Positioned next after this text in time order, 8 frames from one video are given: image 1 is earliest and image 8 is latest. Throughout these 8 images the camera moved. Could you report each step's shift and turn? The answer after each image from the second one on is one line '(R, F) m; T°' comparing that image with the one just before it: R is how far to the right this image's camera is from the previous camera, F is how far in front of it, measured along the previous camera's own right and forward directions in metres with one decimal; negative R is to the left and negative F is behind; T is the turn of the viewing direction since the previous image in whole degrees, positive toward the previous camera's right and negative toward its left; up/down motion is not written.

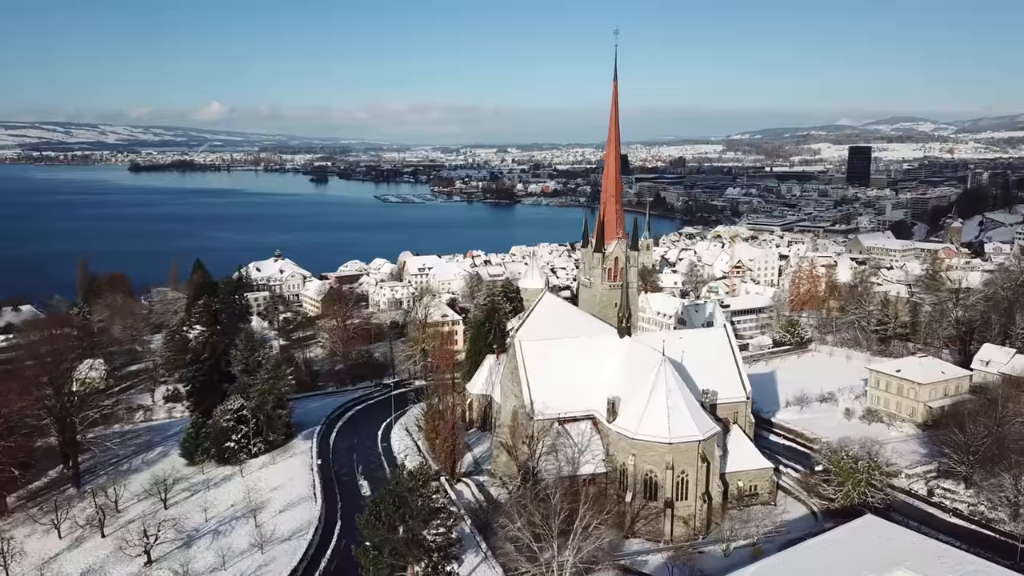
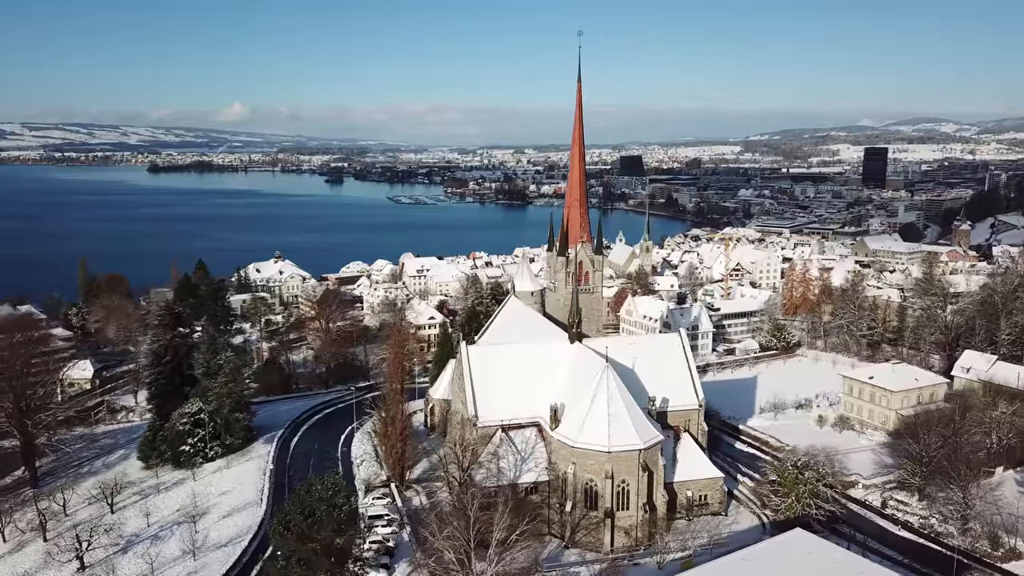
(+1.8, +0.3) m; -1°
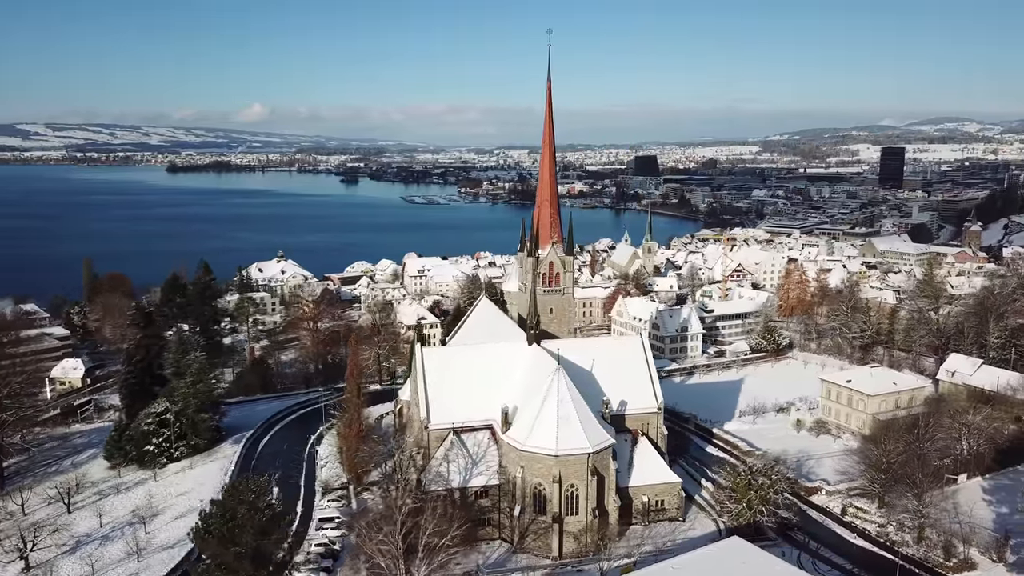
(+1.6, +0.3) m; -1°
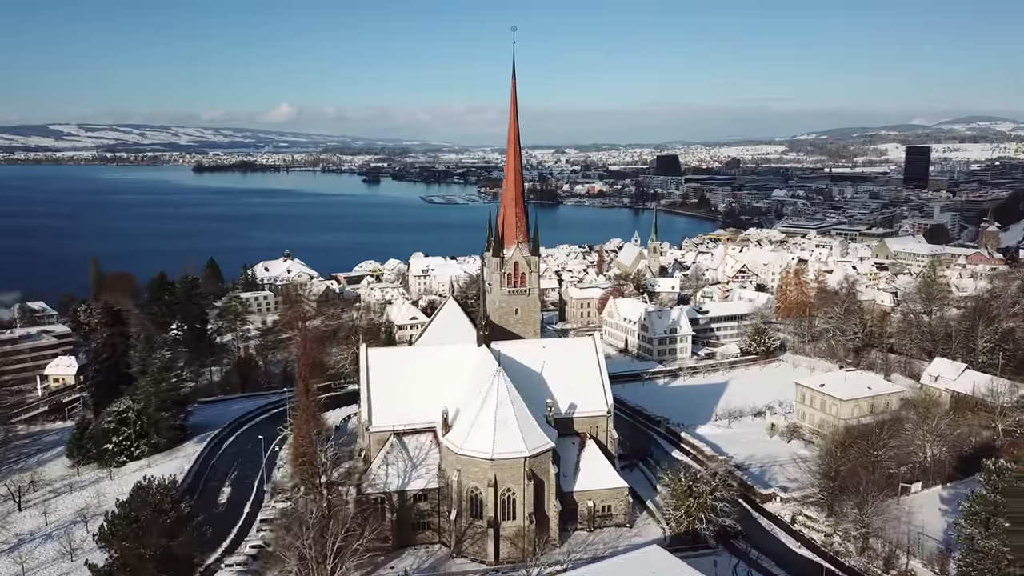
(+2.0, +0.3) m; -2°
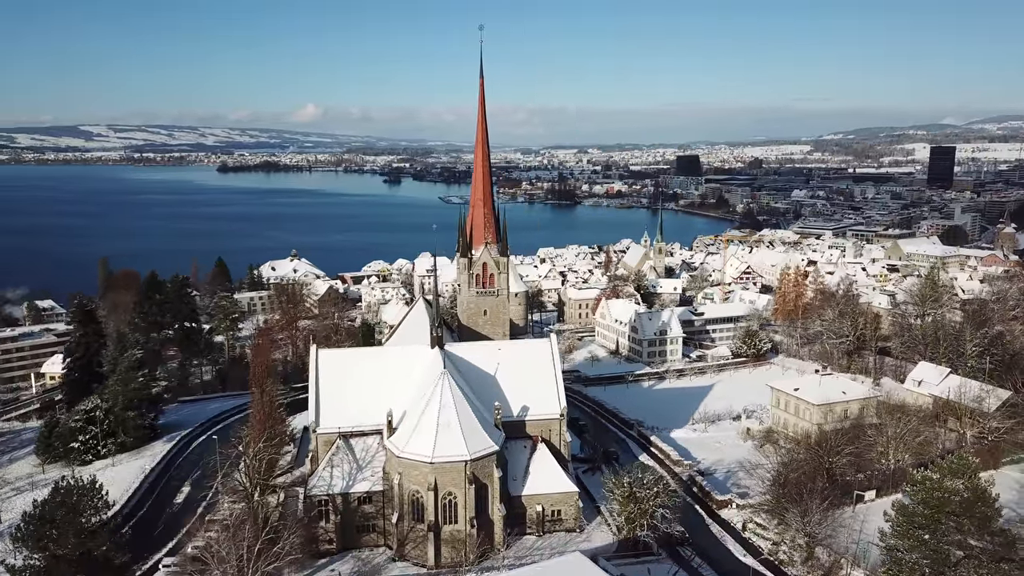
(+1.8, +0.2) m; -2°
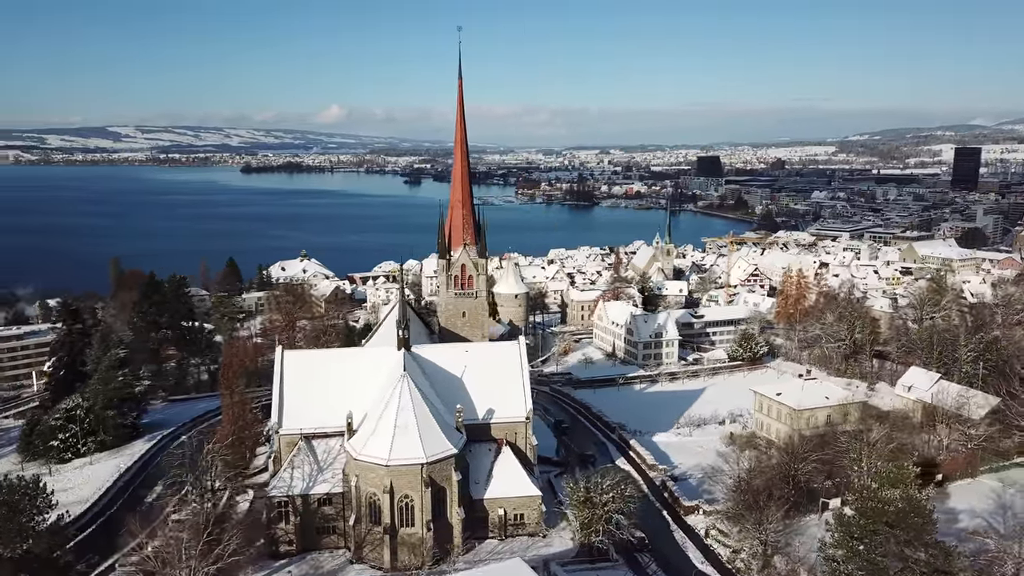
(+1.4, +0.1) m; -2°
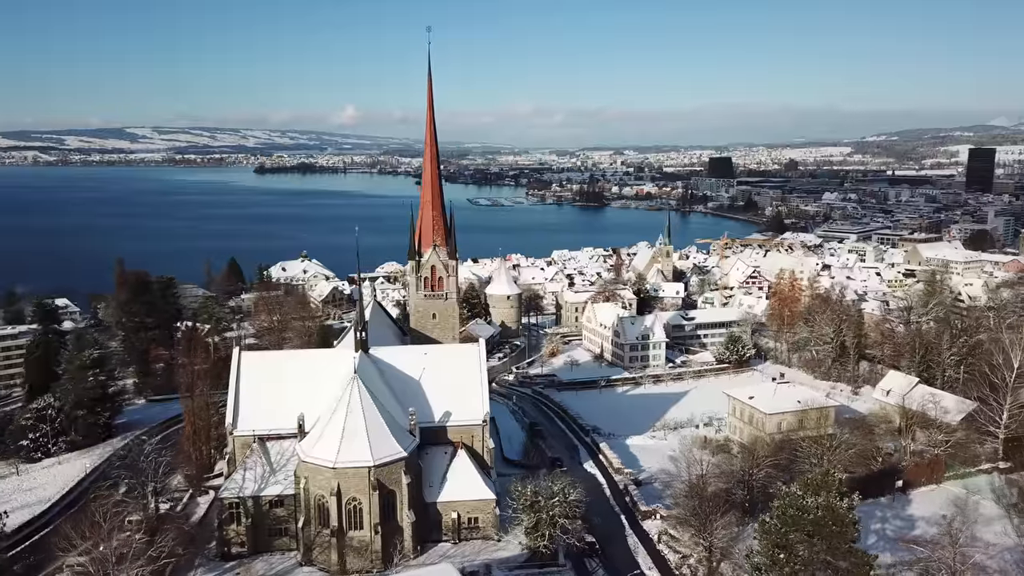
(+1.4, +0.1) m; -1°
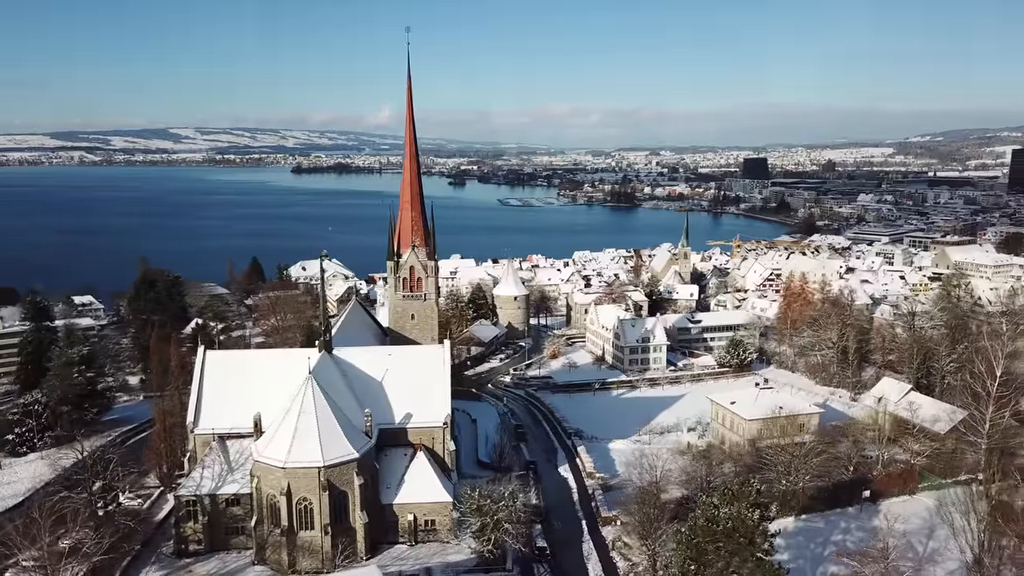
(+1.8, +0.2) m; -2°
